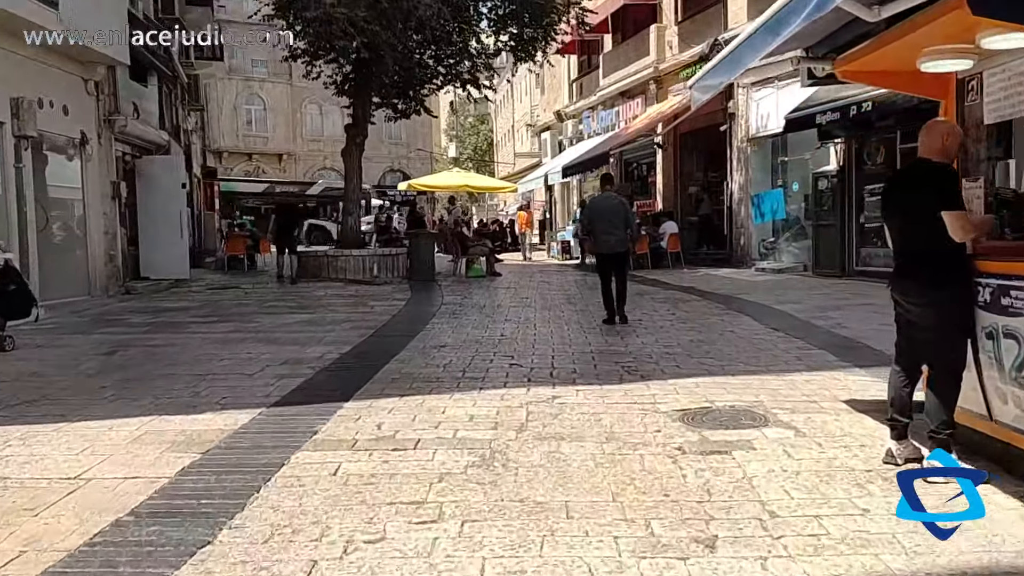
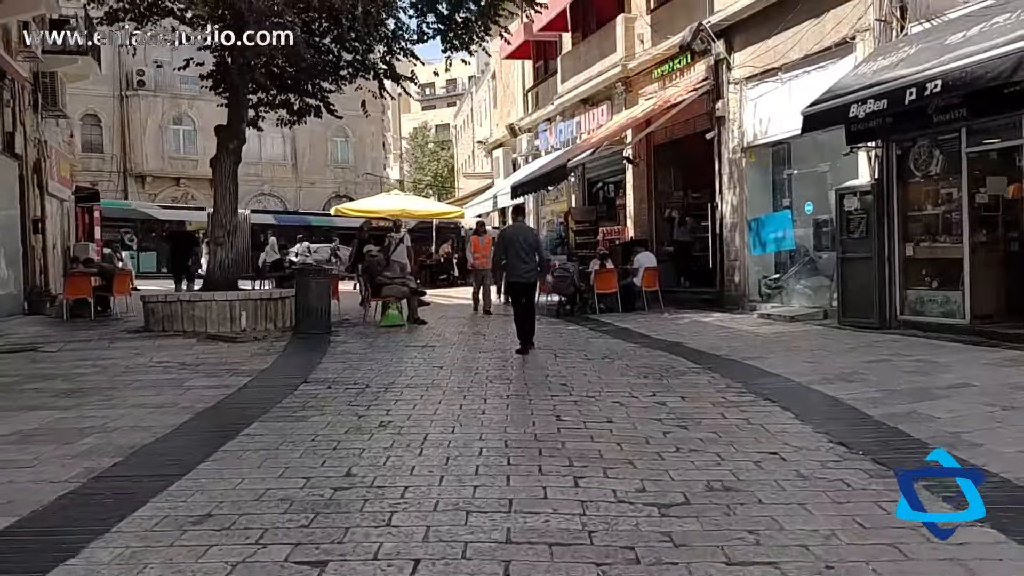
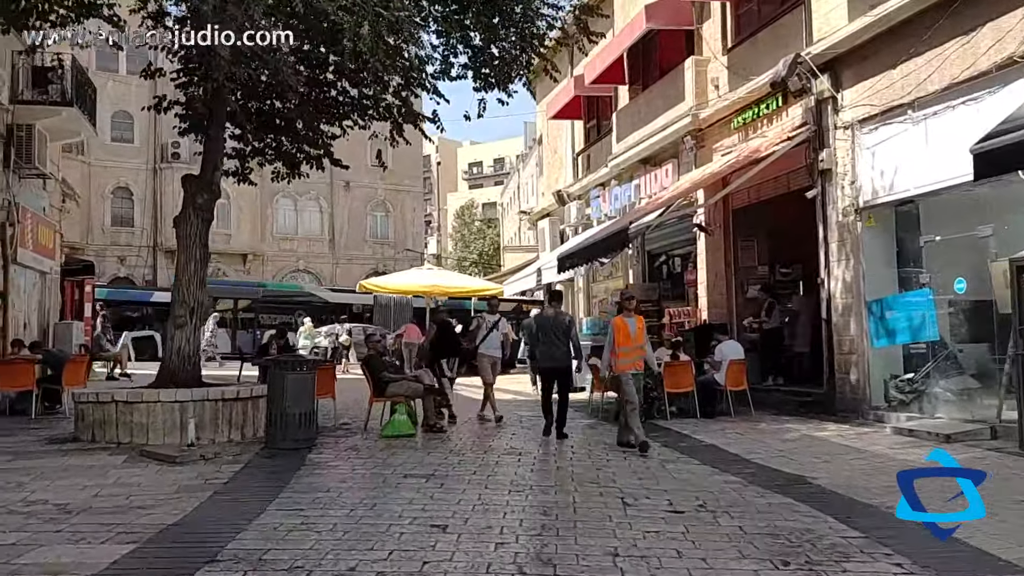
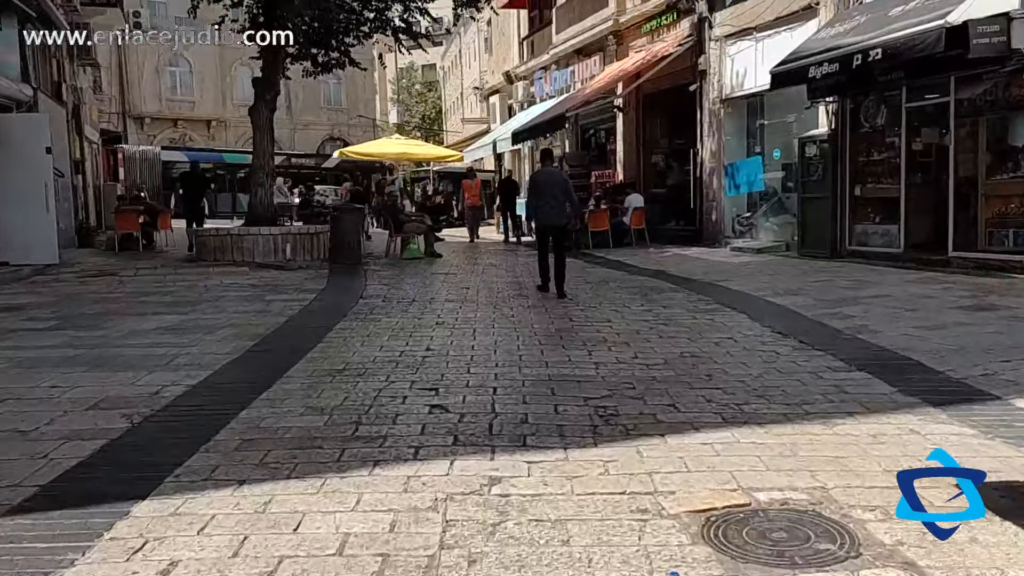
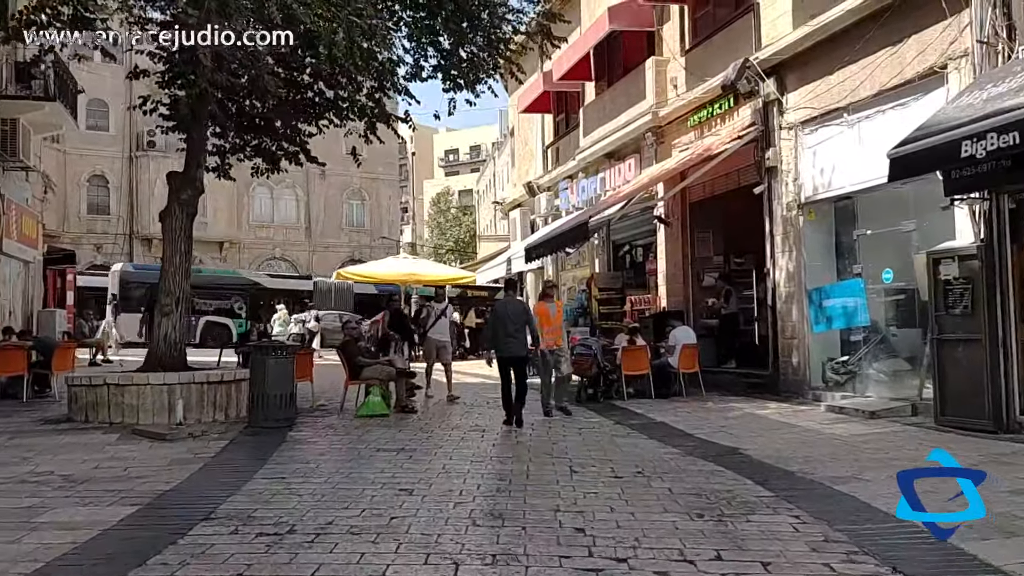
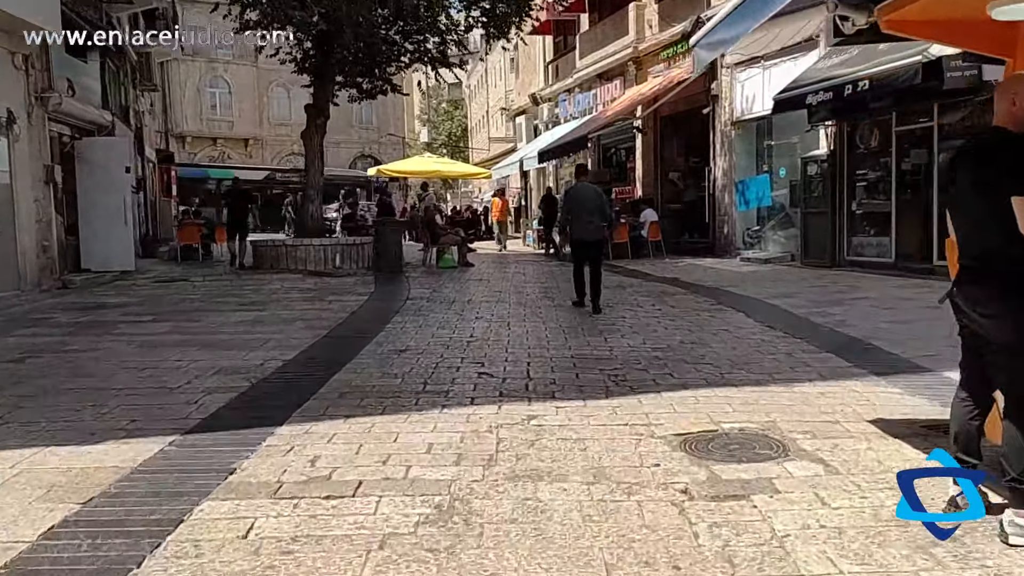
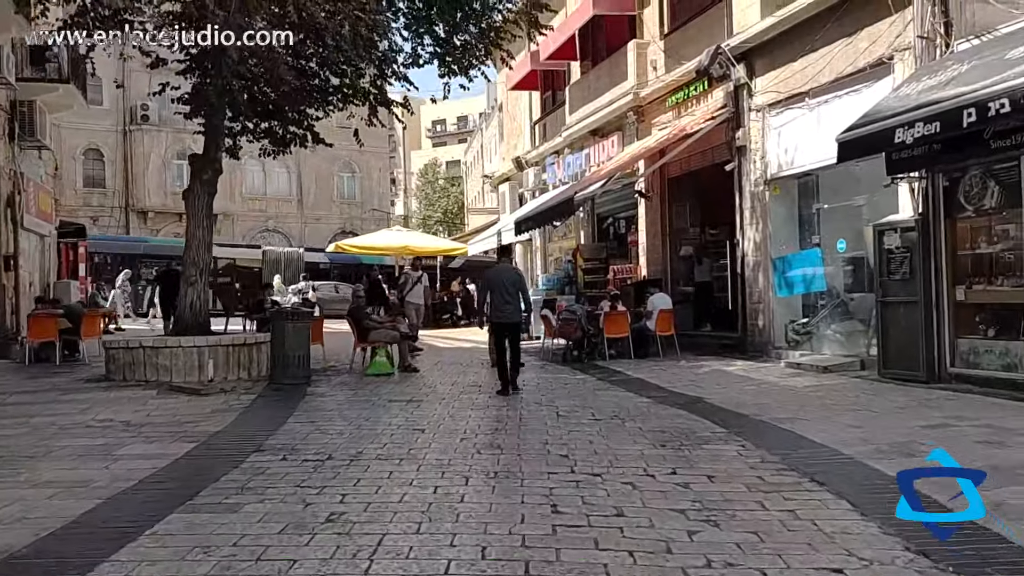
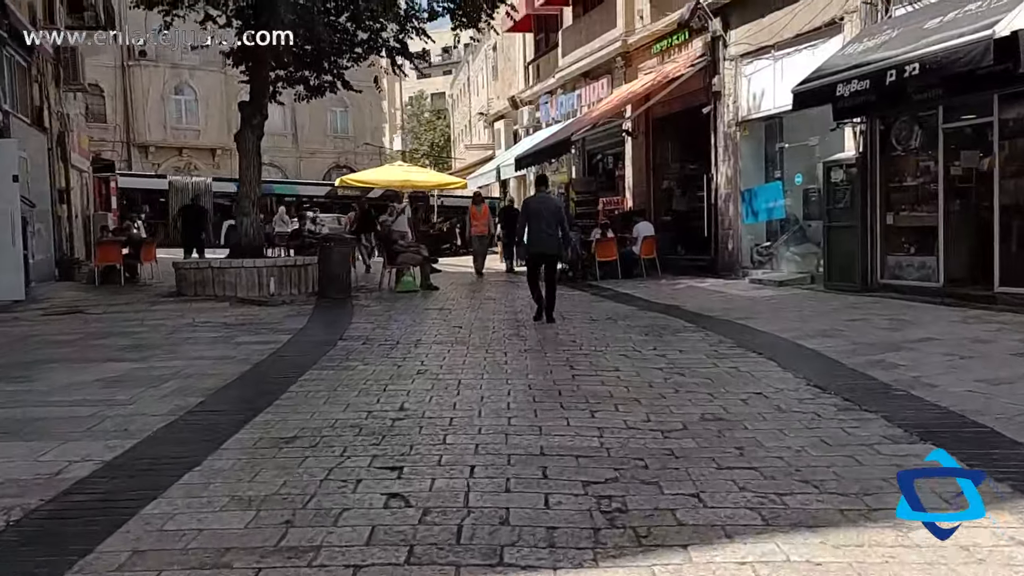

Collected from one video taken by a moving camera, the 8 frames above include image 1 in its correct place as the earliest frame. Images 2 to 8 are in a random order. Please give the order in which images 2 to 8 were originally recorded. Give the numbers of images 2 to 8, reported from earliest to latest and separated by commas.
6, 4, 8, 2, 7, 5, 3
